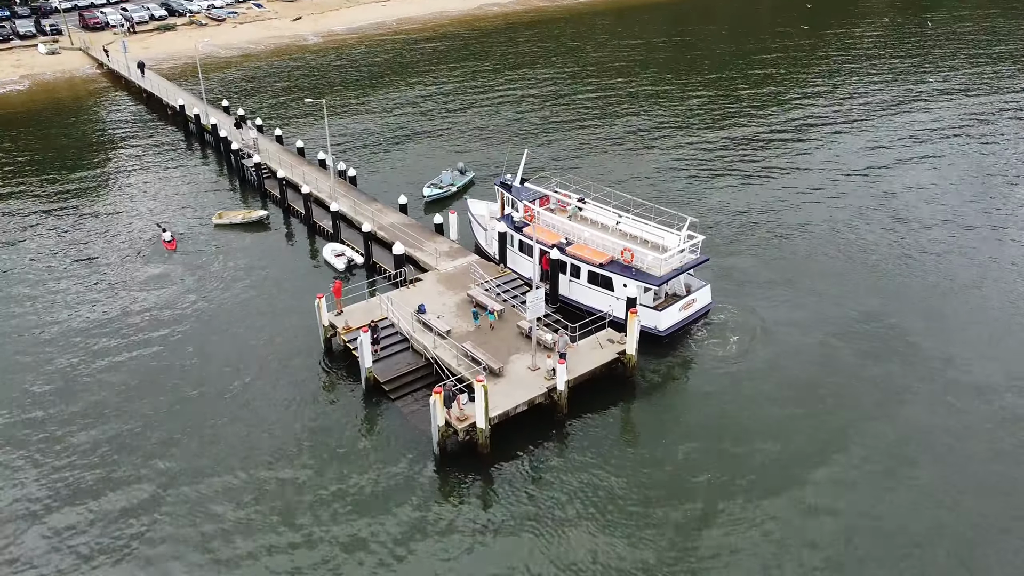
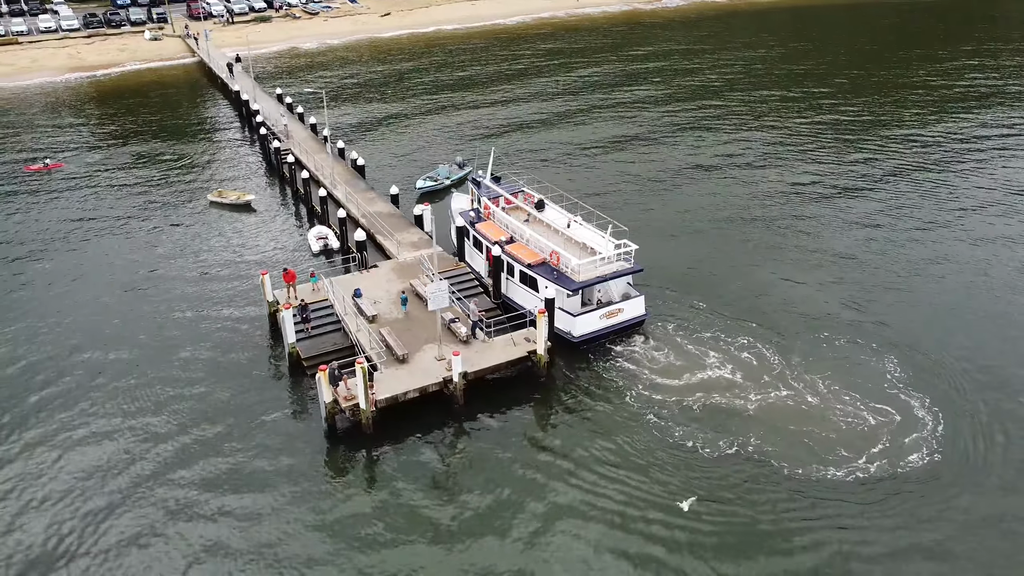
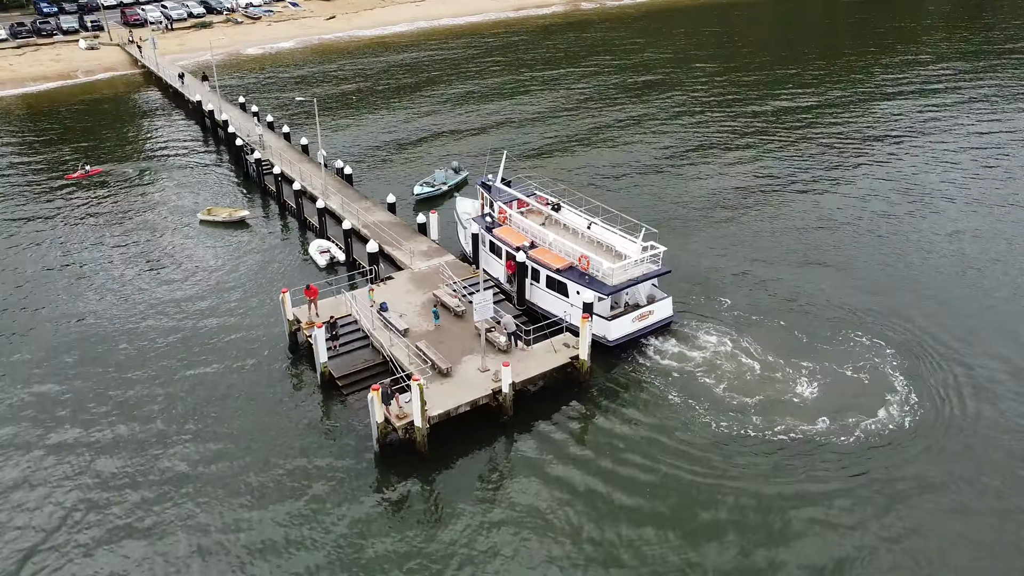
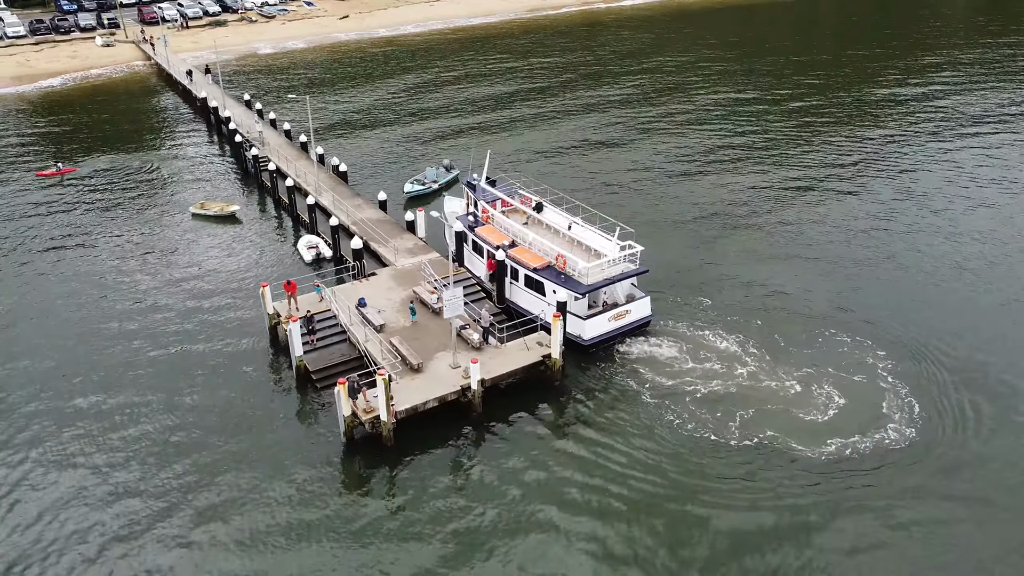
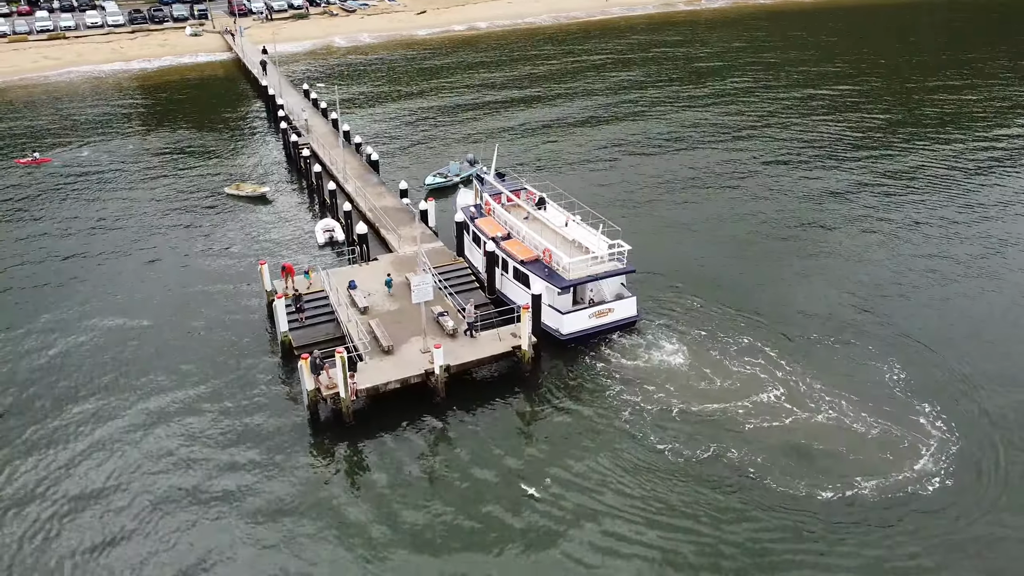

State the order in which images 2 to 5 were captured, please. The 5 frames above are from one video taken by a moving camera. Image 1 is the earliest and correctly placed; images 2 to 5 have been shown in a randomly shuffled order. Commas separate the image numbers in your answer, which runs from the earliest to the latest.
3, 4, 2, 5
